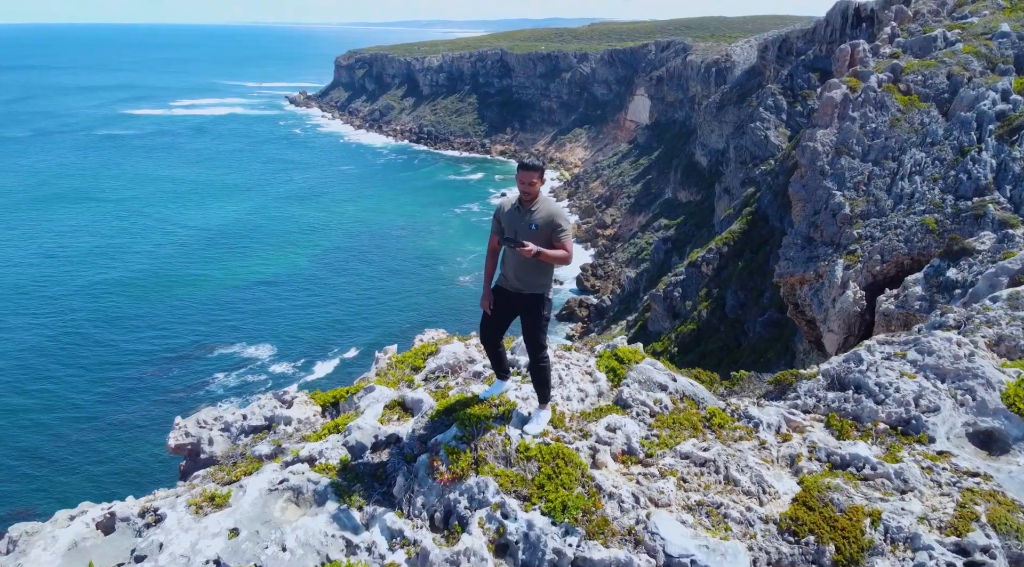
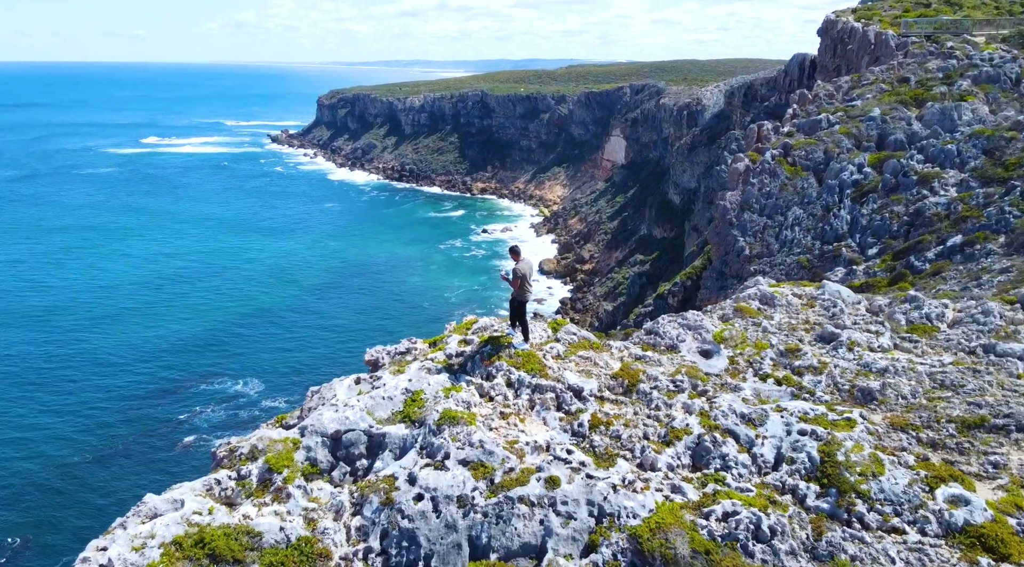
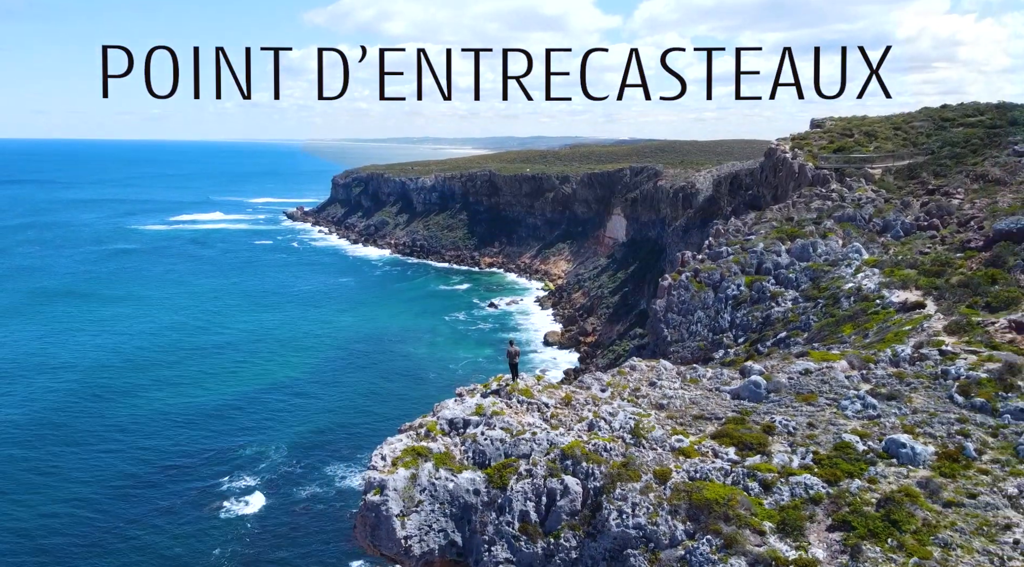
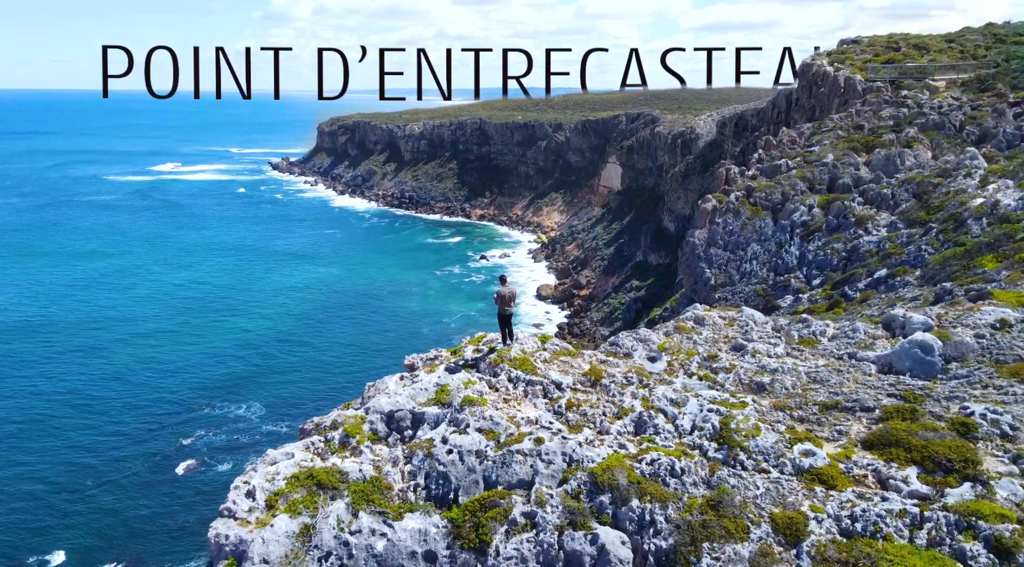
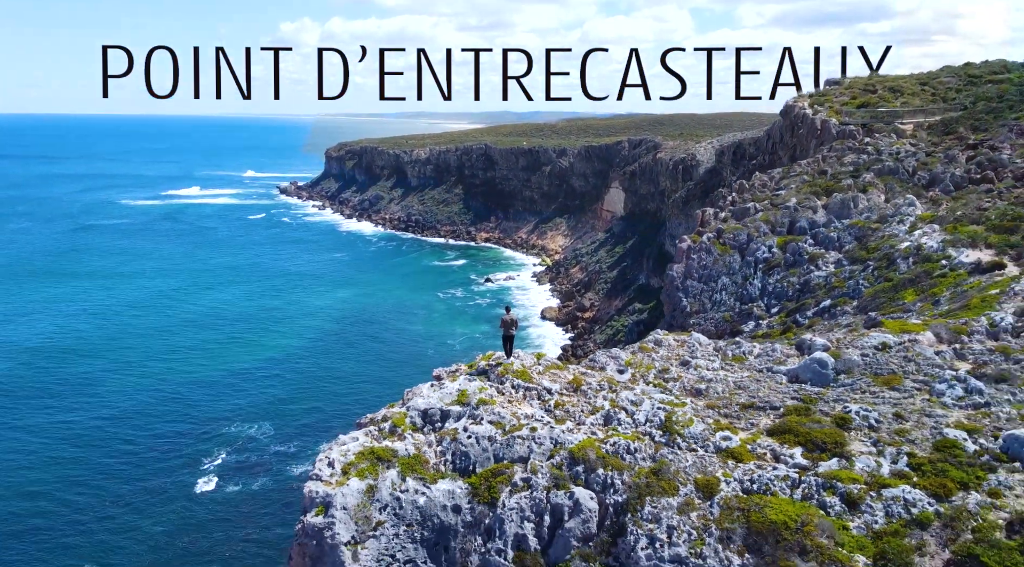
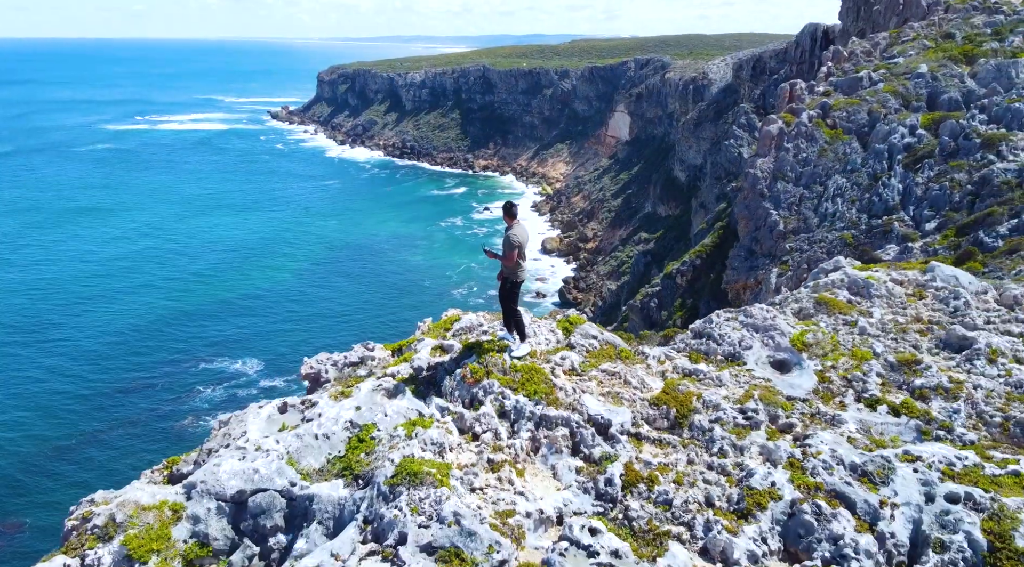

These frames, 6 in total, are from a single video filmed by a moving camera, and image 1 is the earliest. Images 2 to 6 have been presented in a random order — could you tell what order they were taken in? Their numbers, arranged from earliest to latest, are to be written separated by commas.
6, 2, 4, 5, 3
